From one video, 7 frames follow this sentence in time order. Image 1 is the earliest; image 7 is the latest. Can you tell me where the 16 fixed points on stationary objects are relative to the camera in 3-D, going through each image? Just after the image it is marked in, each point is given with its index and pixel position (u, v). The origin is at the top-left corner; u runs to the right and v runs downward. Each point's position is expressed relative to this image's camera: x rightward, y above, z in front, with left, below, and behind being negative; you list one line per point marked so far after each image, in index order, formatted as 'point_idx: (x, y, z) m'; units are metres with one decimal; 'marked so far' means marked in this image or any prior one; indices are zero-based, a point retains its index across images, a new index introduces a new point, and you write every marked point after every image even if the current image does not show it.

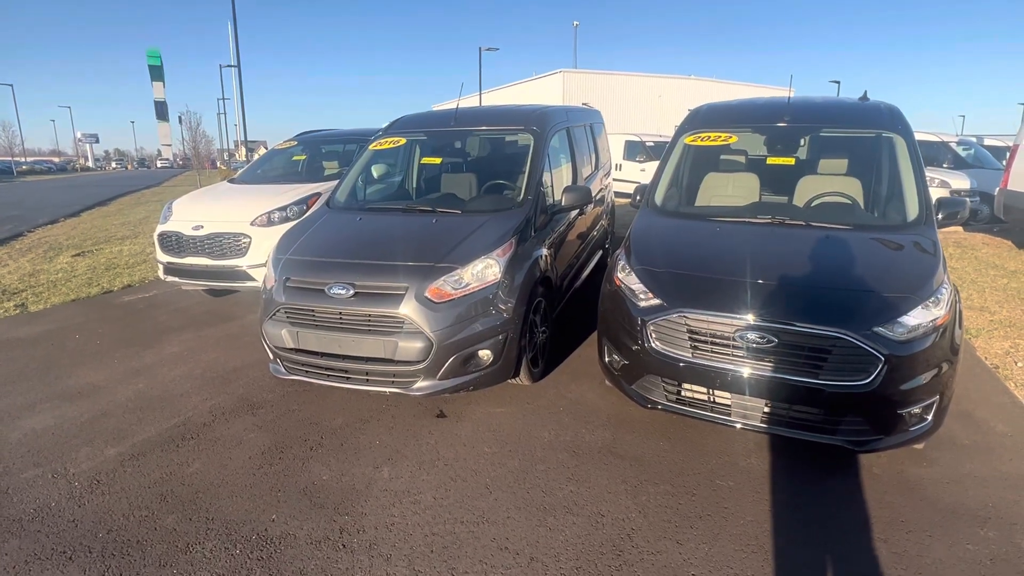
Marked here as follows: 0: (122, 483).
0: (-2.1, -1.0, +2.9) m
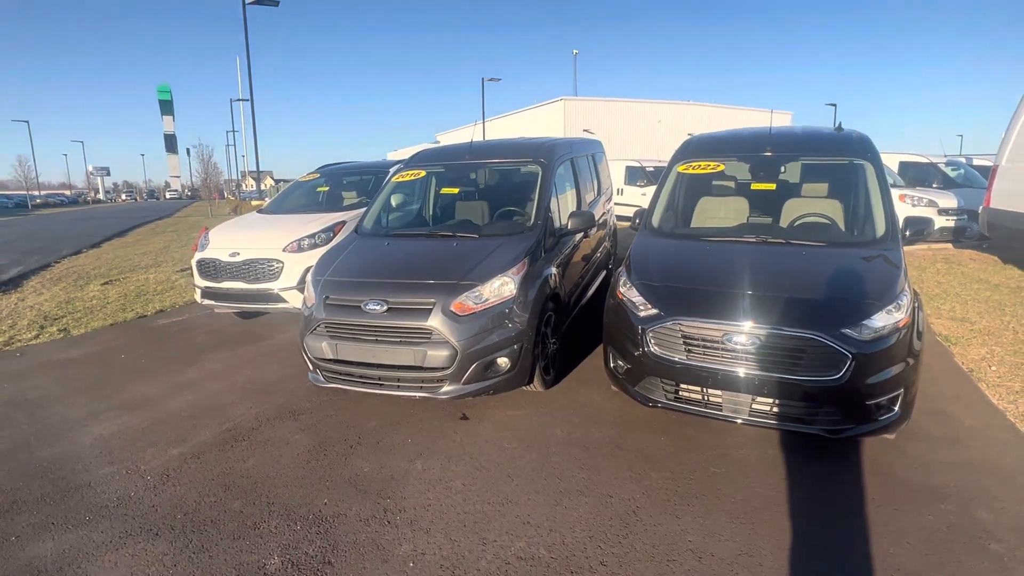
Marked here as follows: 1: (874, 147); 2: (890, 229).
0: (-1.9, -1.1, +3.4) m
1: (+3.2, +1.2, +4.9) m
2: (+2.9, +0.5, +4.3) m
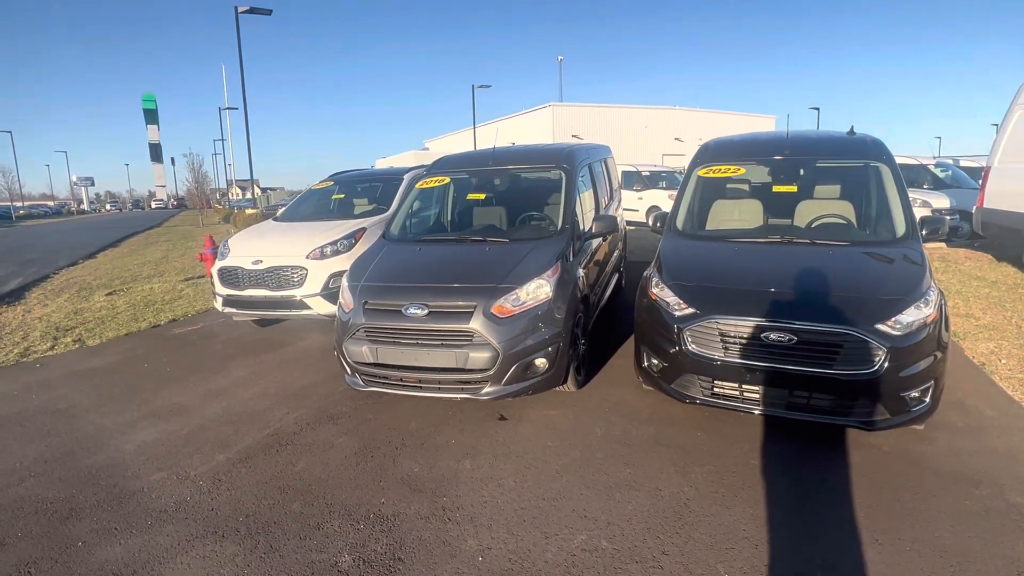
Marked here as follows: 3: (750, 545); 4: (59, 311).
0: (-1.7, -1.2, +3.4) m
1: (+3.4, +1.3, +5.1) m
2: (+3.2, +0.5, +4.5) m
3: (+1.2, -1.3, +2.7) m
4: (-7.1, -0.4, +8.7) m
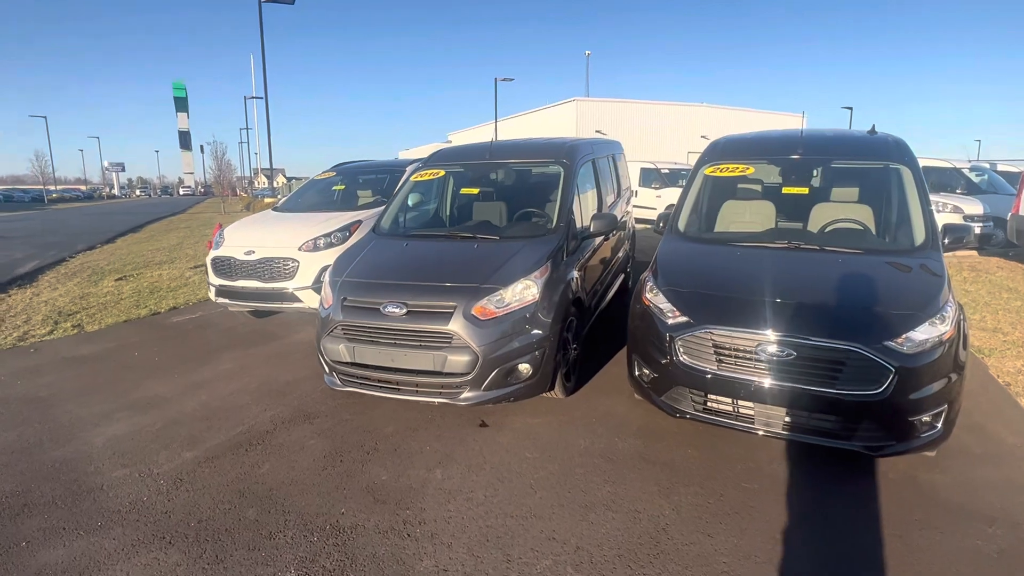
0: (-1.8, -1.1, +3.3) m
1: (+3.4, +1.2, +4.8) m
2: (+3.1, +0.4, +4.1) m
3: (+1.0, -1.3, +2.5) m
4: (-7.0, -0.1, +8.8) m
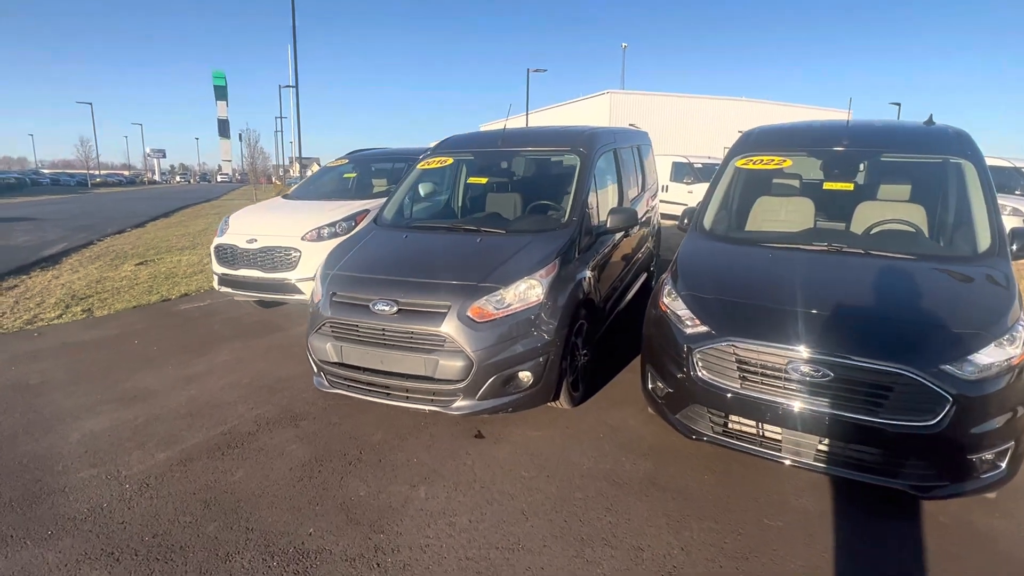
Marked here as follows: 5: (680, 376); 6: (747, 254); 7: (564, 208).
0: (-1.9, -1.1, +3.0) m
1: (+3.5, +1.1, +4.2) m
2: (+3.1, +0.3, +3.6) m
3: (+0.9, -1.3, +2.1) m
4: (-6.8, +0.1, +8.8) m
5: (+1.0, -0.5, +3.1) m
6: (+1.6, +0.2, +3.8) m
7: (+0.4, +0.6, +4.5) m
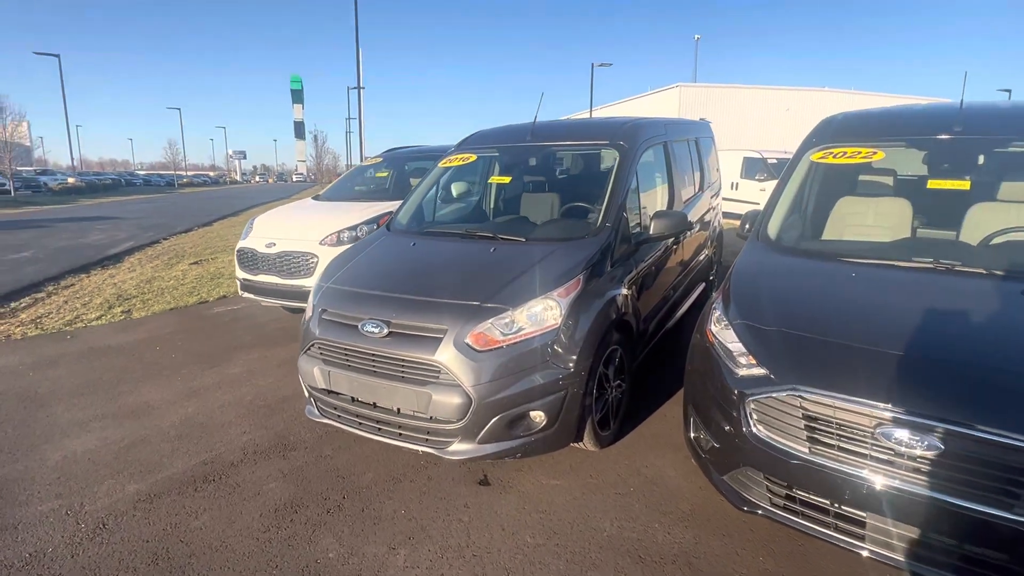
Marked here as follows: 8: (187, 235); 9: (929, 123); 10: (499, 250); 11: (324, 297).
0: (-1.9, -1.2, +2.7) m
1: (+3.6, +0.9, +3.2) m
2: (+3.2, +0.1, +2.7) m
3: (+0.7, -1.5, +1.4) m
4: (-6.0, +0.2, +8.9) m
5: (+1.0, -0.6, +2.5) m
6: (+1.7, +0.1, +3.0) m
7: (+0.6, +0.5, +3.8) m
8: (-8.4, +1.4, +14.4) m
9: (+2.7, +1.1, +3.7) m
10: (-0.1, +0.2, +3.4) m
11: (-1.1, -0.1, +3.3) m
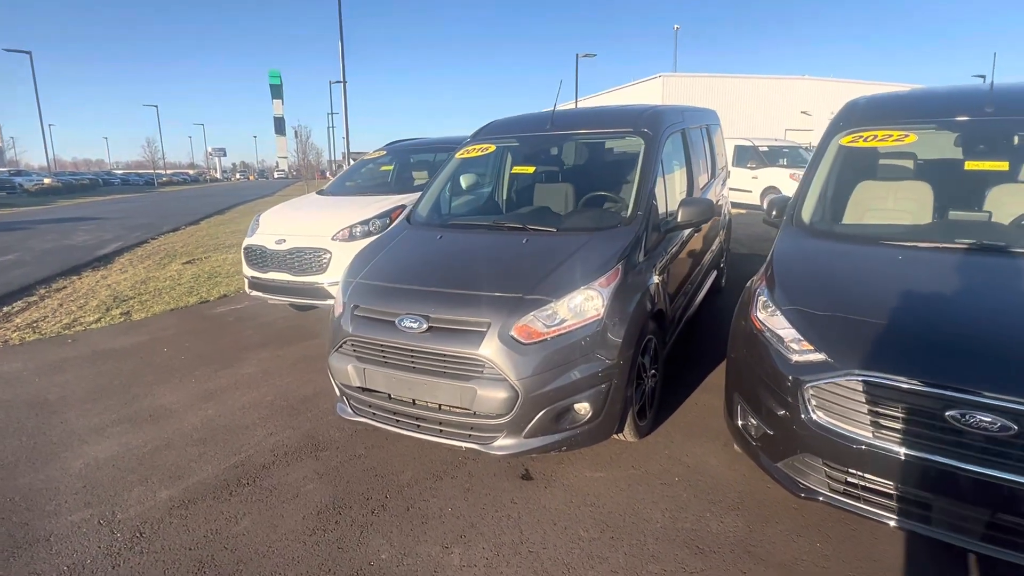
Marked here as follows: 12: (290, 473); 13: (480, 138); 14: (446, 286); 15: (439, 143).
0: (-1.6, -1.2, +2.6) m
1: (+3.8, +1.1, +3.3) m
2: (+3.4, +0.3, +2.7) m
3: (+1.0, -1.4, +1.4) m
4: (-6.0, +0.1, +8.7) m
5: (+1.2, -0.6, +2.4) m
6: (+1.9, +0.2, +3.0) m
7: (+0.8, +0.6, +3.8) m
8: (-8.6, +1.4, +14.1) m
9: (+2.9, +1.2, +3.7) m
10: (+0.1, +0.3, +3.4) m
11: (-0.9, 0.0, +3.2) m
12: (-1.2, -1.0, +3.1) m
13: (-0.3, +1.3, +4.9) m
14: (-0.4, 0.0, +3.0) m
15: (-1.0, +1.9, +7.4) m
